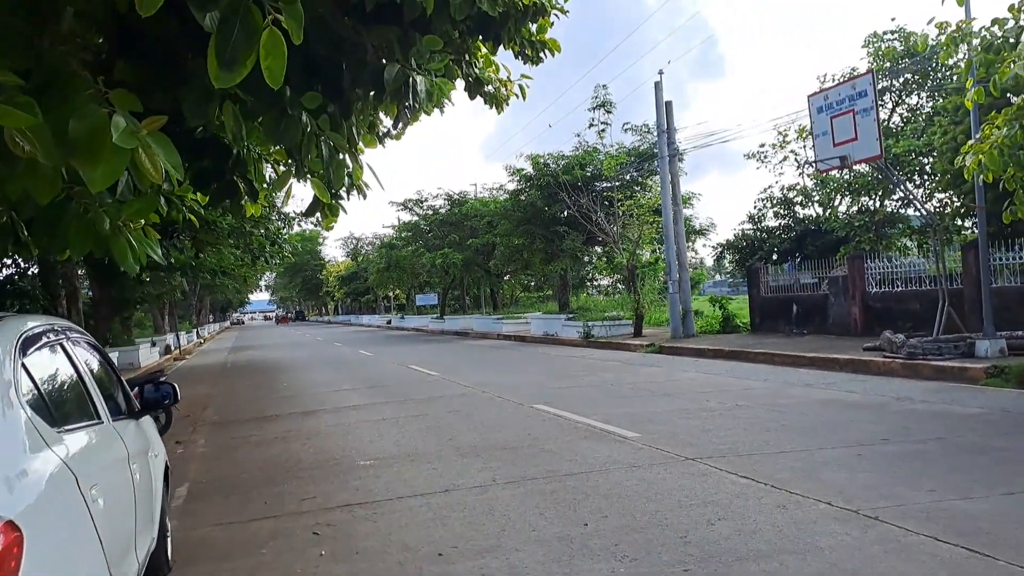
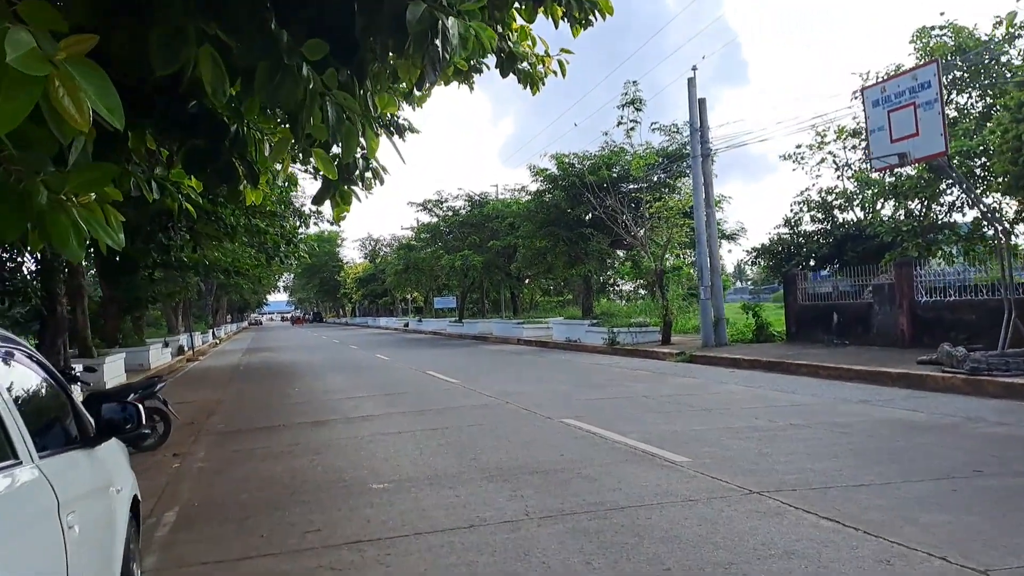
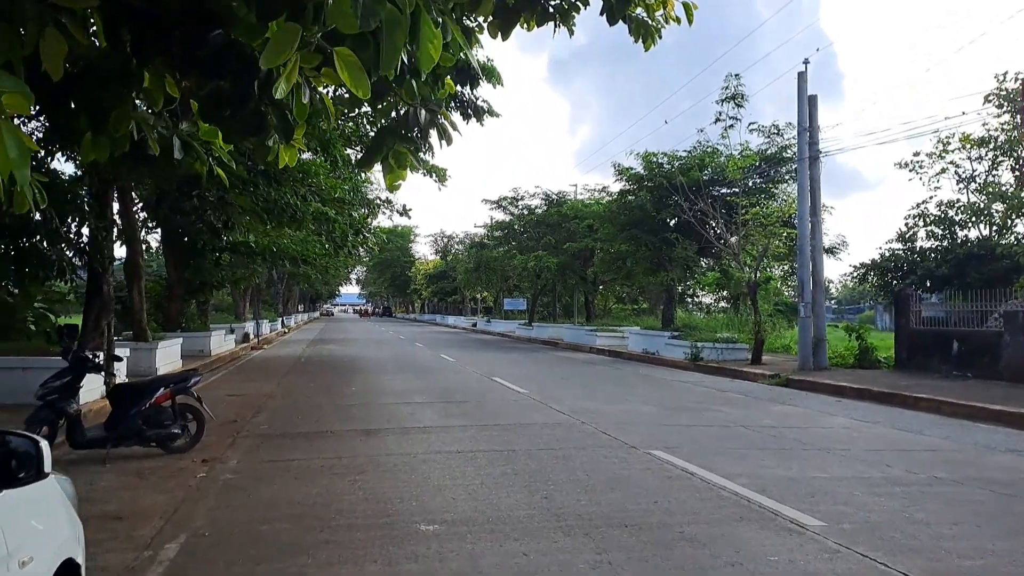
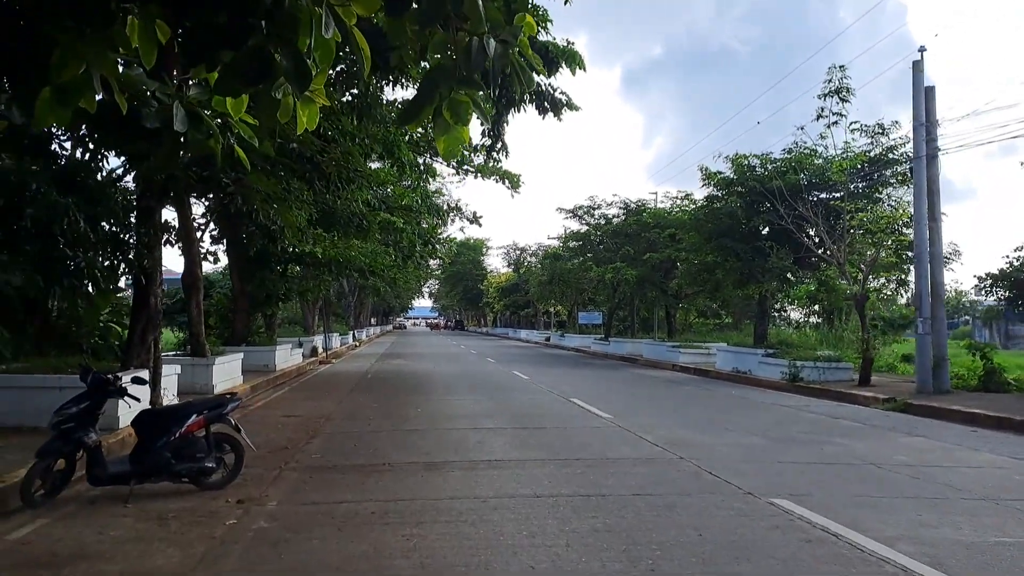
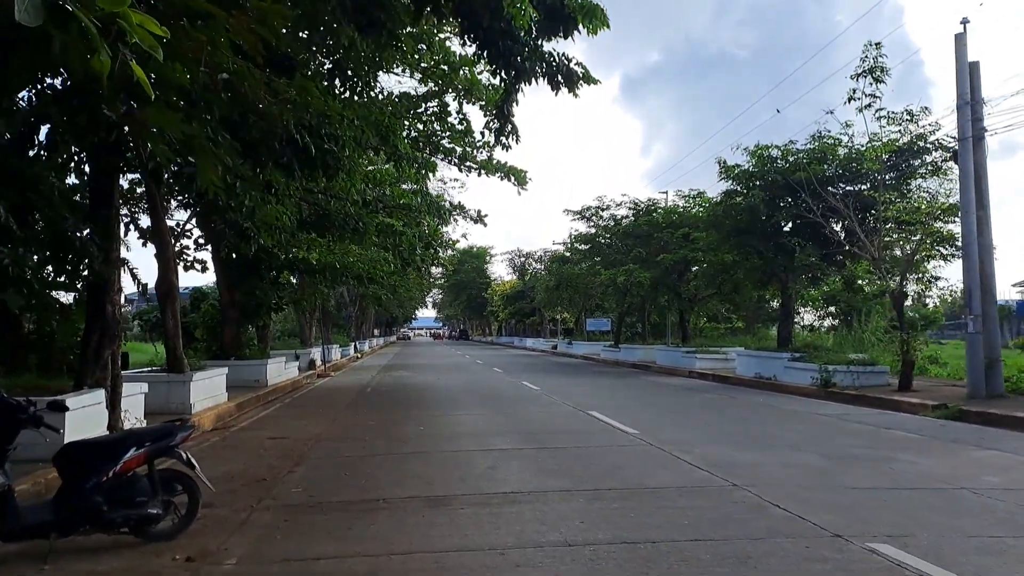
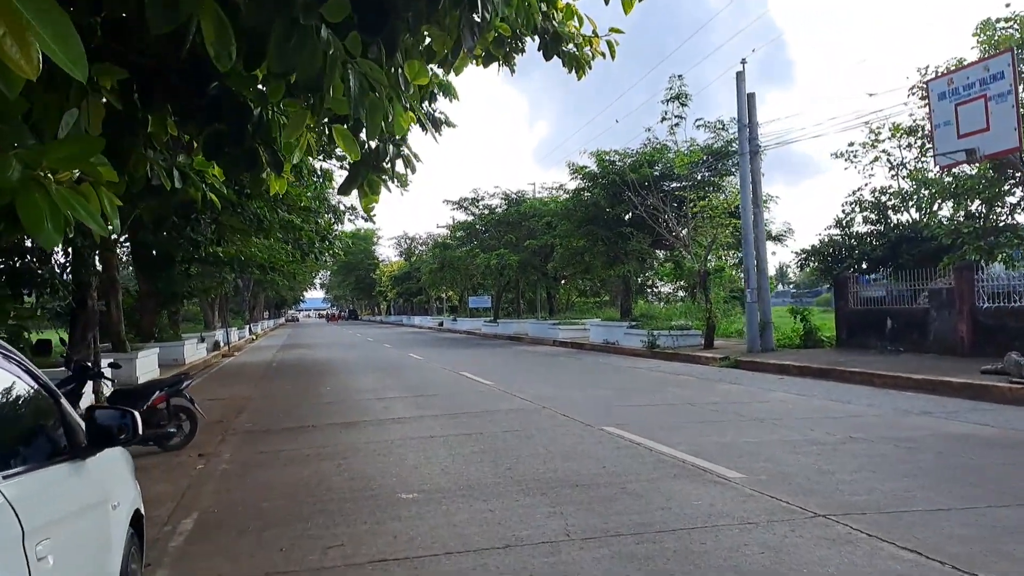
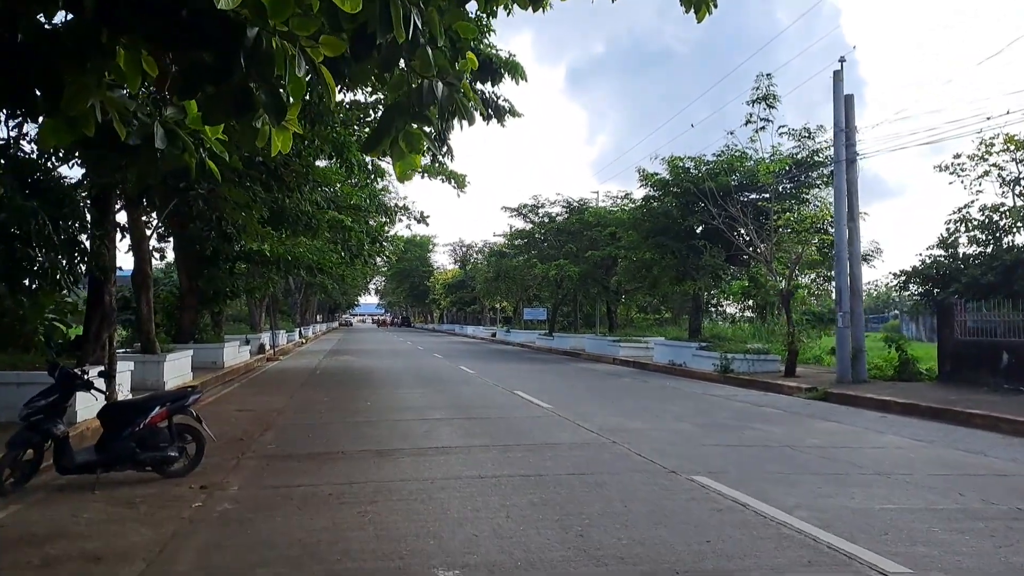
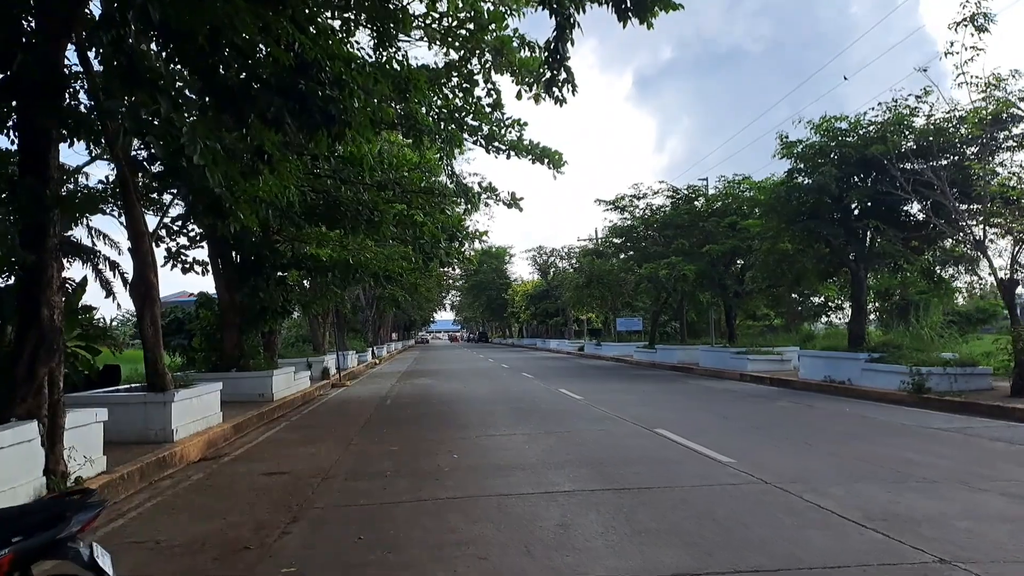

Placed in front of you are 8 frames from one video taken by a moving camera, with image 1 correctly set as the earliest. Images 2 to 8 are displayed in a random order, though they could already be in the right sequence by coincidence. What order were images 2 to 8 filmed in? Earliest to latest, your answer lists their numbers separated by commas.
2, 6, 3, 7, 4, 5, 8
